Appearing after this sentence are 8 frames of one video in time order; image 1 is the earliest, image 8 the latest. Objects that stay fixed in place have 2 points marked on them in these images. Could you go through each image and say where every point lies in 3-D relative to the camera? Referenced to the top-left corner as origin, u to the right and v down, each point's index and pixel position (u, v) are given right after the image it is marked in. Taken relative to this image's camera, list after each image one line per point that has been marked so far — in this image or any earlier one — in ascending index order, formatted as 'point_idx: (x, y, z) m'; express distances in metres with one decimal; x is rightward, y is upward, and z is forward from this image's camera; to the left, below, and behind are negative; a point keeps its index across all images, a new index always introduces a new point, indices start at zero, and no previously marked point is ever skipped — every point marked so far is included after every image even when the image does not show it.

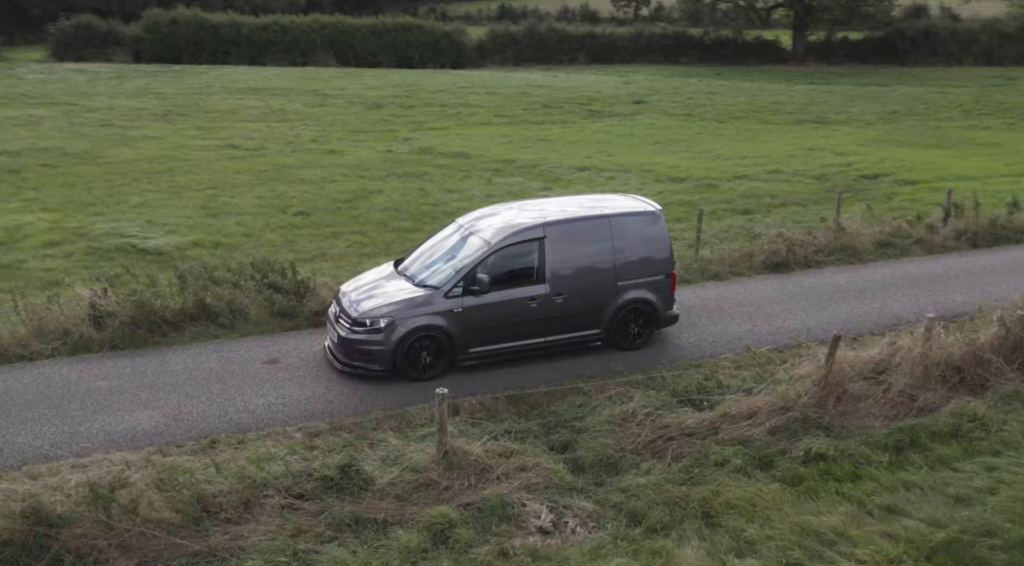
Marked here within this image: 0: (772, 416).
0: (+2.4, -1.2, +7.7) m
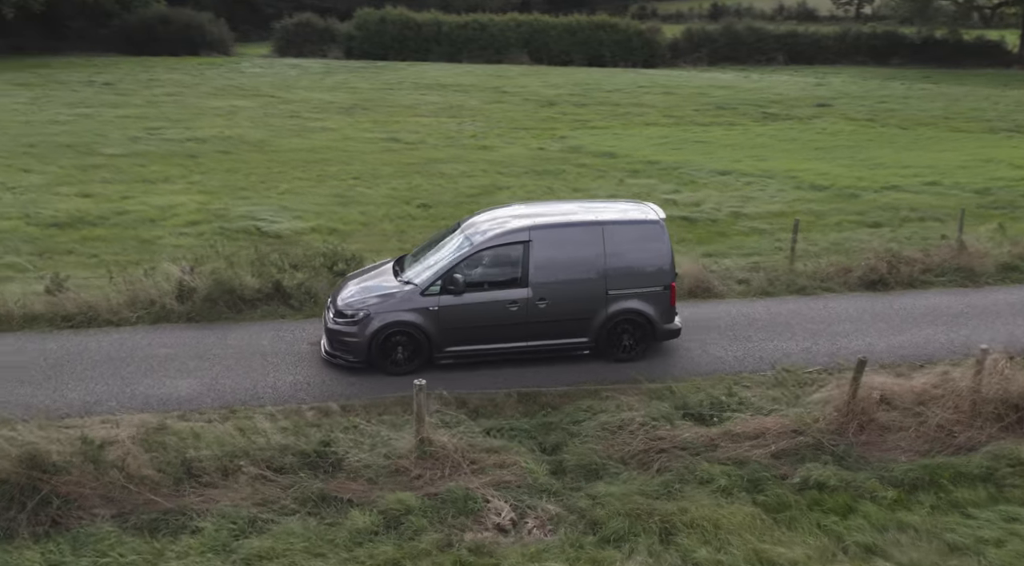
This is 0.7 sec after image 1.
0: (+2.3, -1.3, +7.2) m
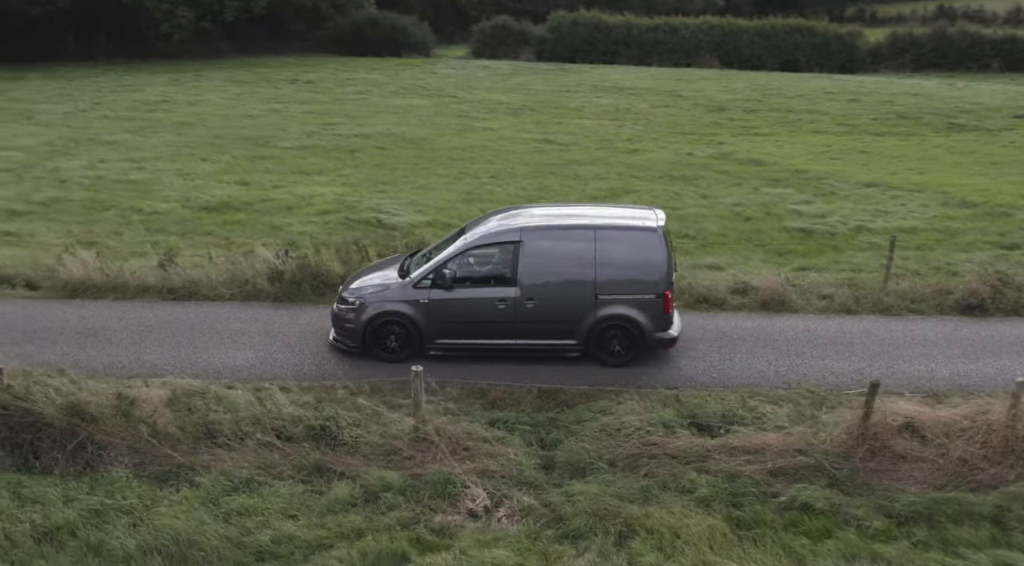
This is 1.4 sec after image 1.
0: (+2.2, -1.4, +7.0) m
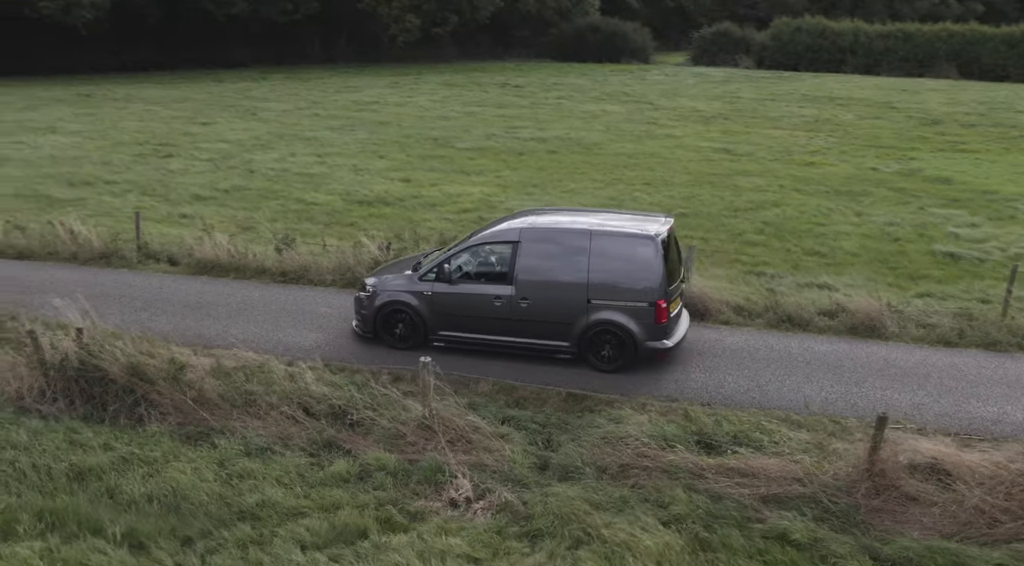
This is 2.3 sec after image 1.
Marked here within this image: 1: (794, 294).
0: (+2.1, -1.6, +6.6) m
1: (+4.4, -0.2, +13.2) m
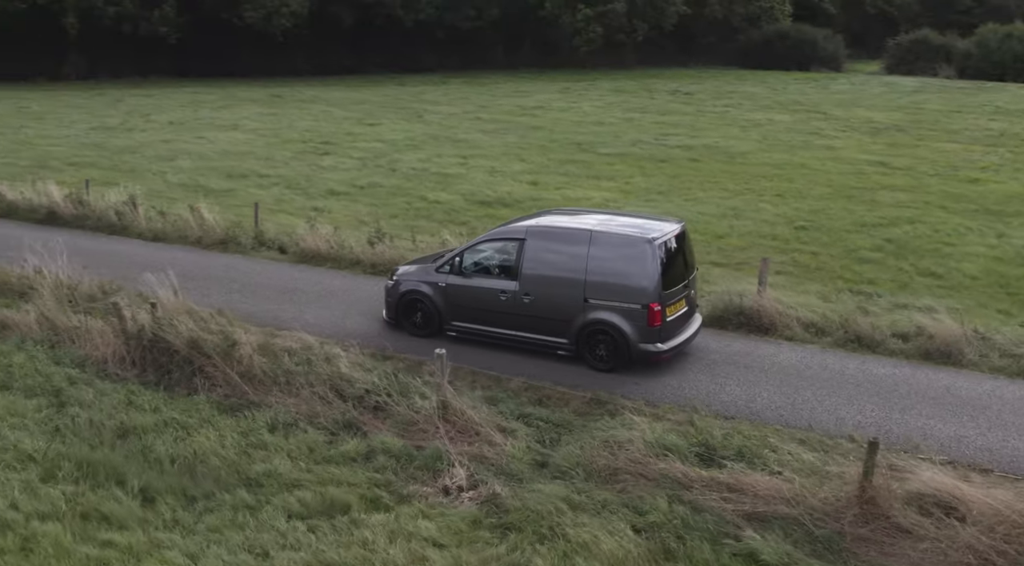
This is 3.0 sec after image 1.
0: (+1.9, -1.7, +6.4) m
1: (+5.4, -0.4, +12.4) m
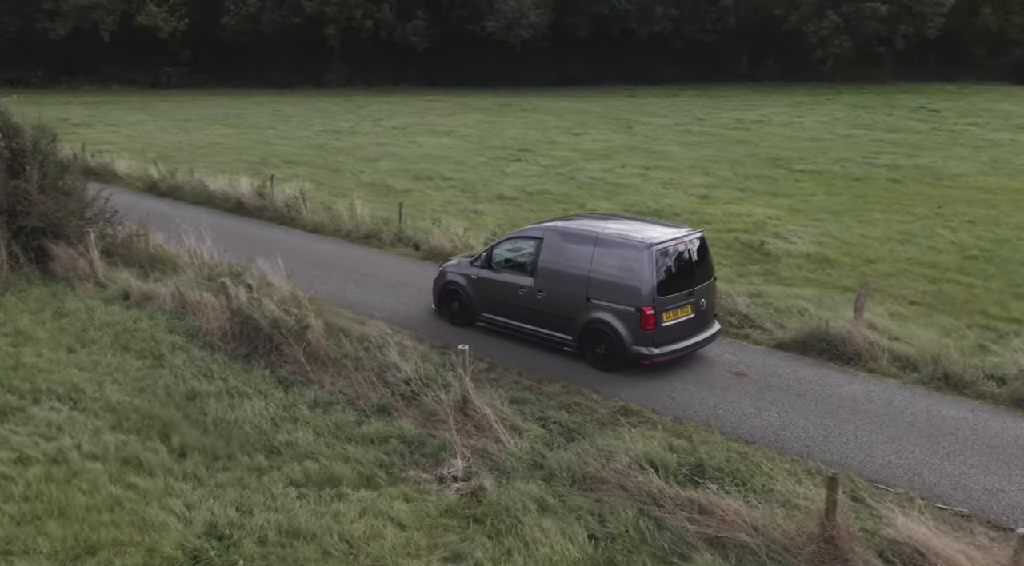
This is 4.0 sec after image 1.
0: (+1.6, -1.8, +6.2) m
1: (+6.5, -0.9, +11.2) m
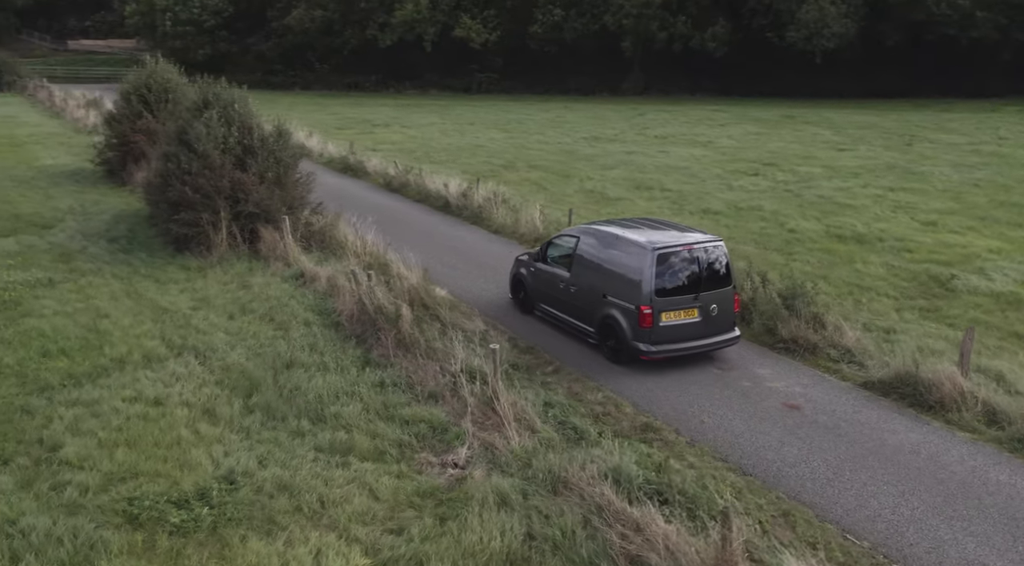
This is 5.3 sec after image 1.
0: (+1.1, -1.9, +6.1) m
1: (+7.3, -1.6, +9.4) m
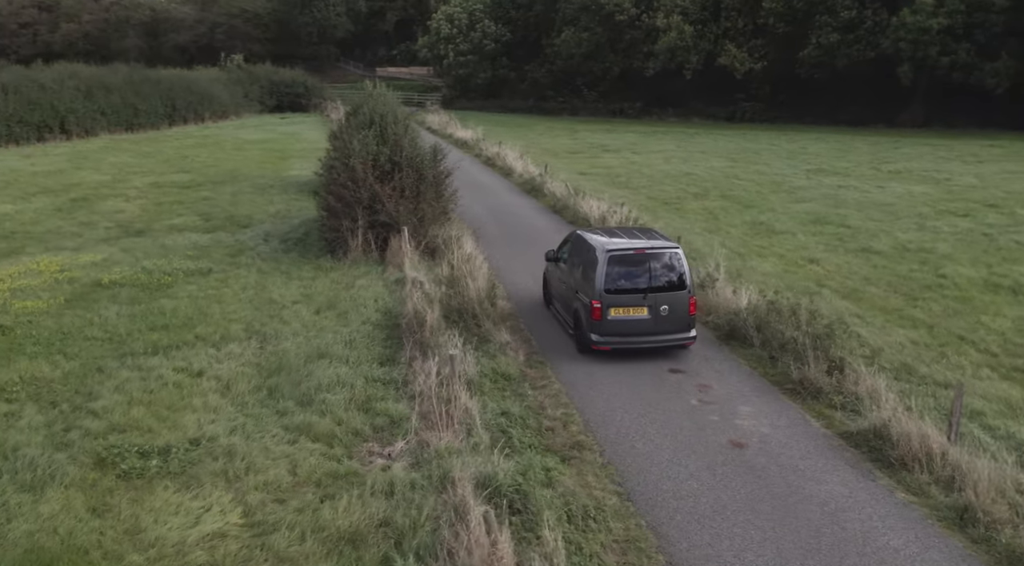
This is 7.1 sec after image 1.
0: (-0.2, -2.0, +6.4) m
1: (+6.7, -2.3, +7.9) m
